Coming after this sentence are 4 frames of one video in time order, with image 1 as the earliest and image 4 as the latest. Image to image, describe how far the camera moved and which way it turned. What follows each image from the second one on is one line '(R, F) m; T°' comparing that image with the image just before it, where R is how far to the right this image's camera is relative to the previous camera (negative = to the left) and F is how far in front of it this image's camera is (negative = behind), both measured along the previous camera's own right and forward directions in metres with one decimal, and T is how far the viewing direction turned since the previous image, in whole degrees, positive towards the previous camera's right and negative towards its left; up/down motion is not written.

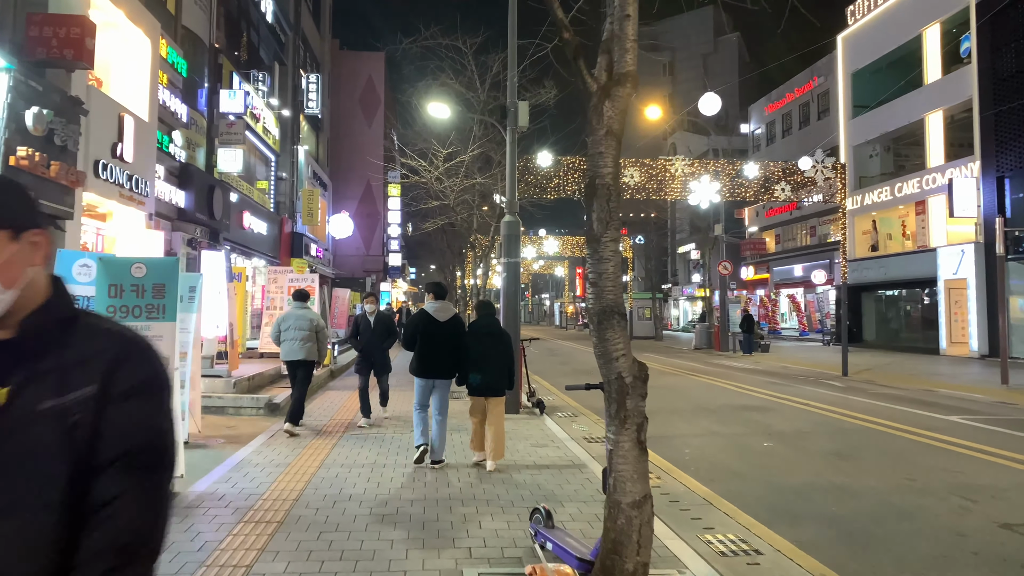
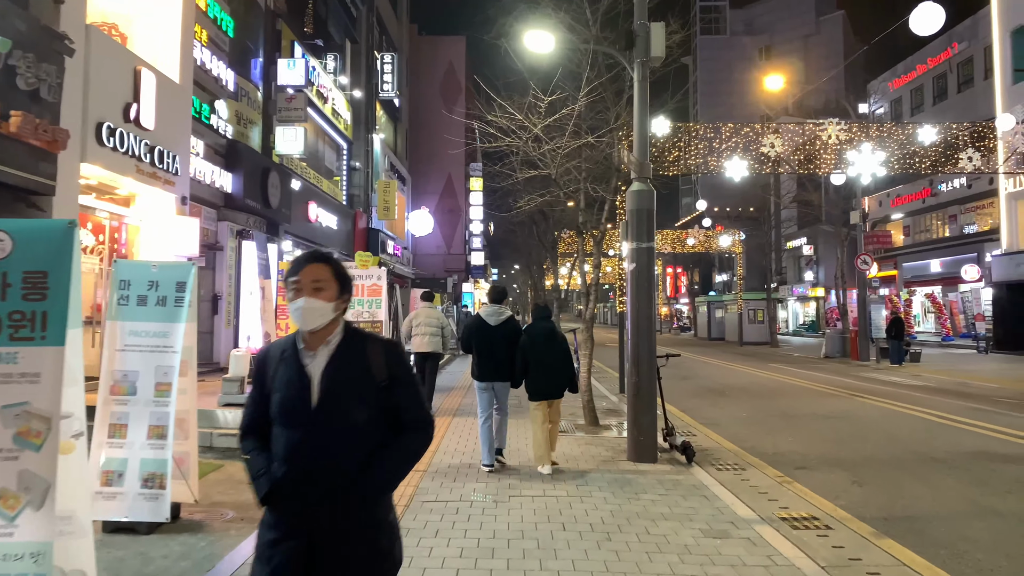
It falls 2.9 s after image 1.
(-0.5, +2.9) m; -6°
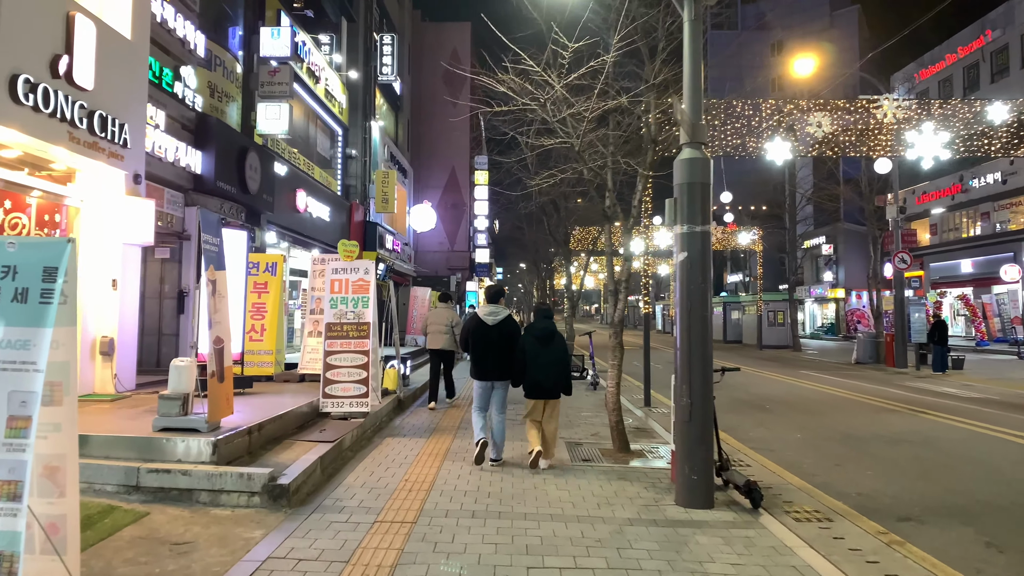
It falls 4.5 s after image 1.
(-0.1, +1.6) m; 0°
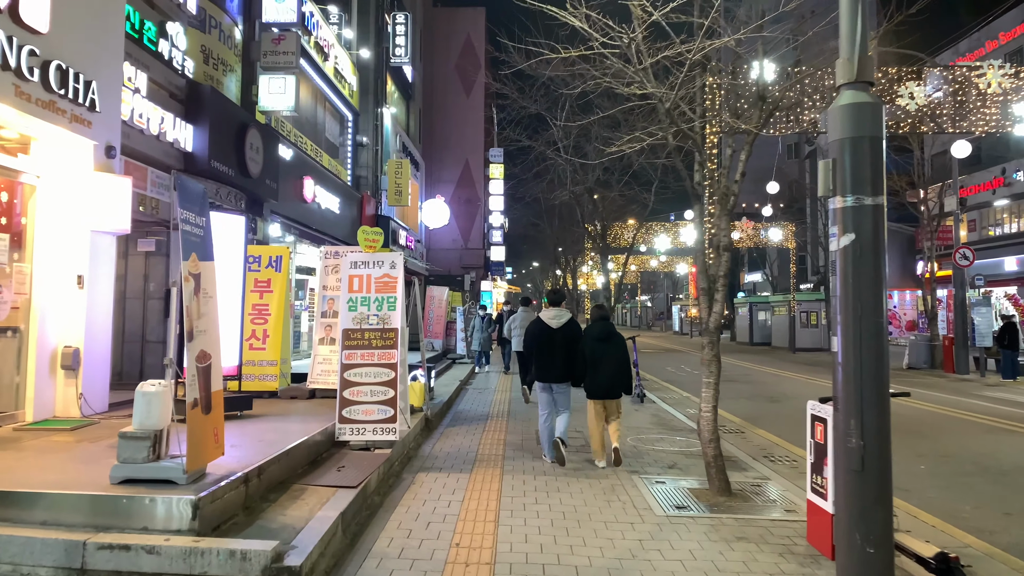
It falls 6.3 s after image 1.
(-0.5, +1.6) m; 0°
